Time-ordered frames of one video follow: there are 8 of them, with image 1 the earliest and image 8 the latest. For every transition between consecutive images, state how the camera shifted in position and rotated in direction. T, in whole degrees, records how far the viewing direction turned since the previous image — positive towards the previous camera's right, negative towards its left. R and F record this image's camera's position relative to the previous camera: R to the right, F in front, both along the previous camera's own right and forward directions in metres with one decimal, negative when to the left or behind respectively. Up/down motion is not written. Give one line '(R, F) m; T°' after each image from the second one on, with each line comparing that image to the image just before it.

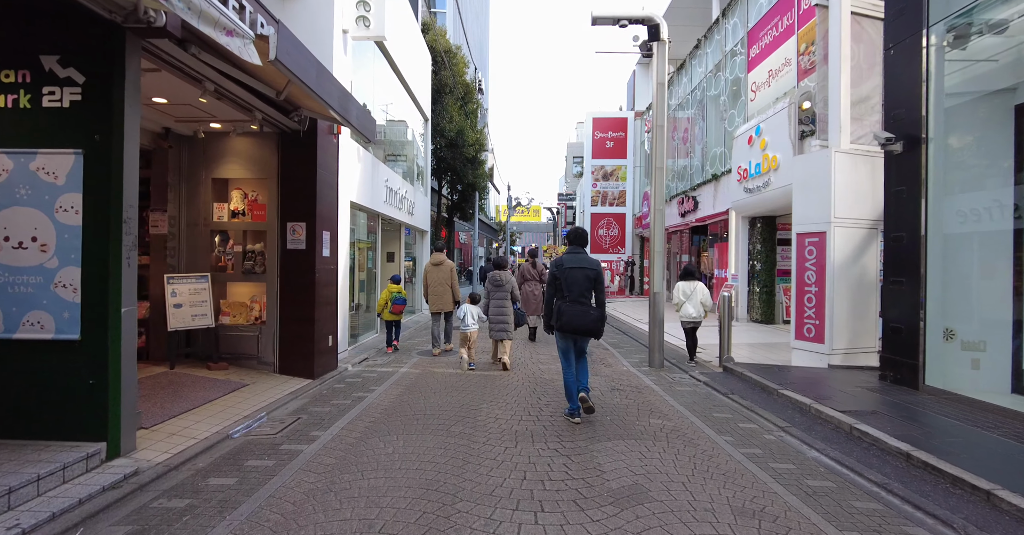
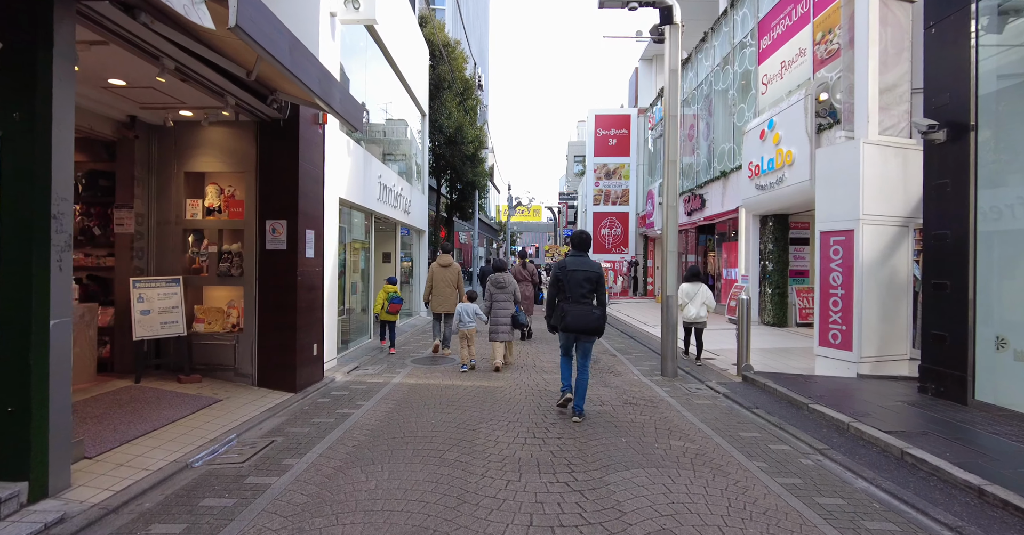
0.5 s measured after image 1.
(0.0, +0.6) m; 0°
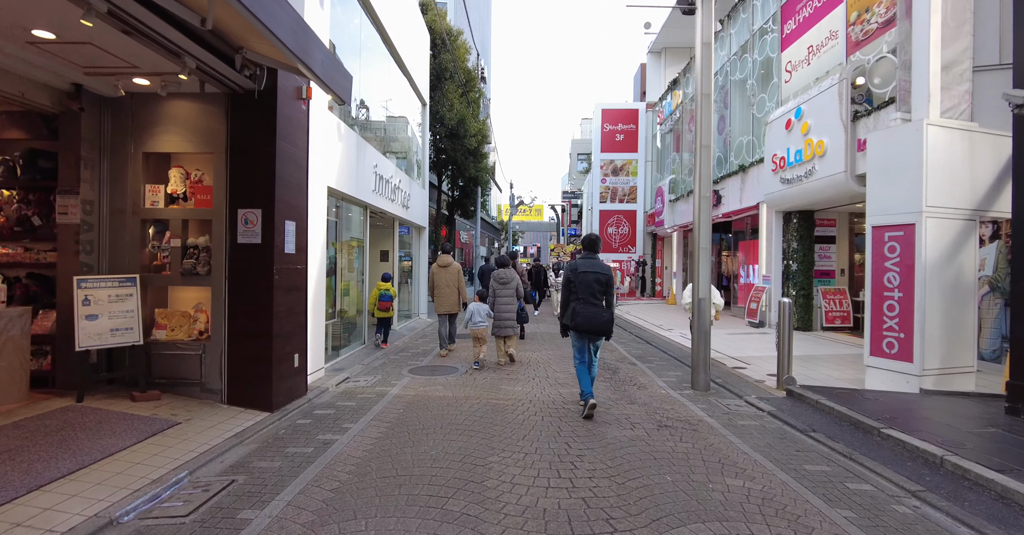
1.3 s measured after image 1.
(-0.1, +1.0) m; 0°
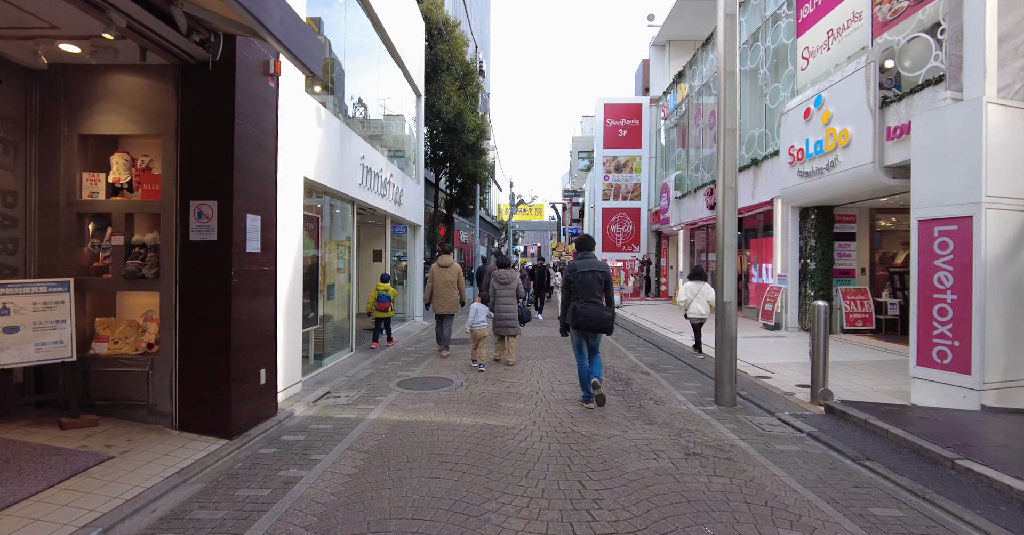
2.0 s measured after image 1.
(0.0, +0.8) m; 0°
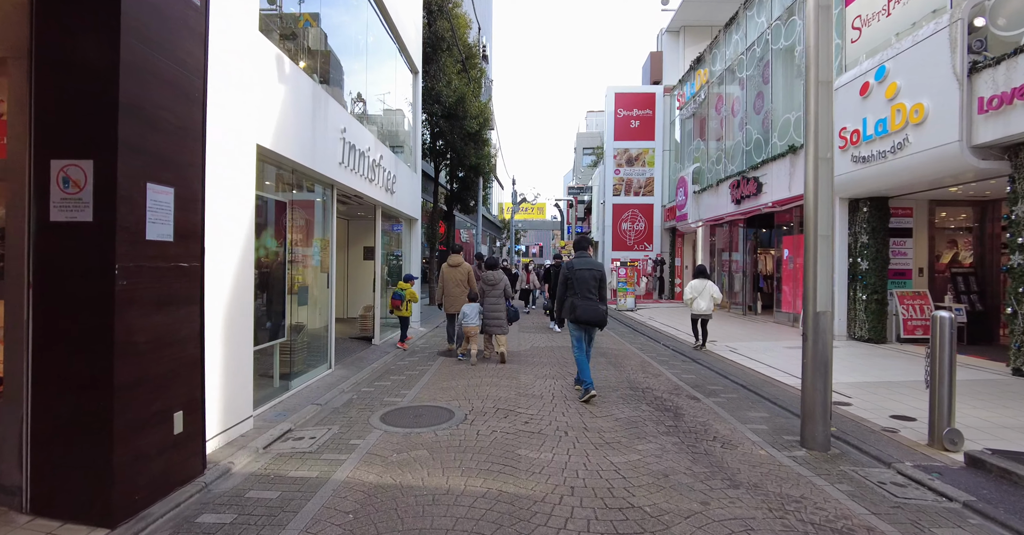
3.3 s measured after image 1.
(-0.2, +1.7) m; 0°
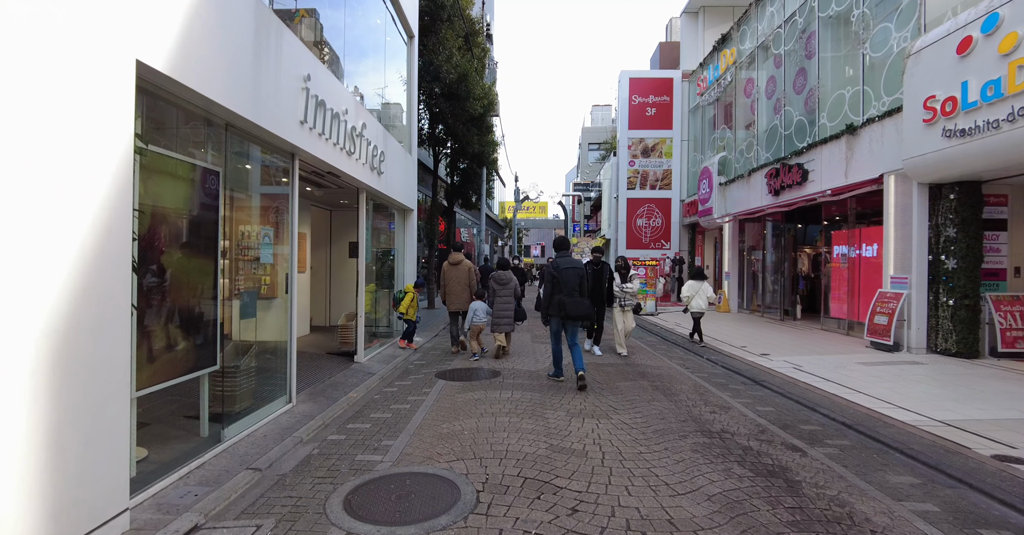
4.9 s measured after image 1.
(-0.3, +2.0) m; 0°
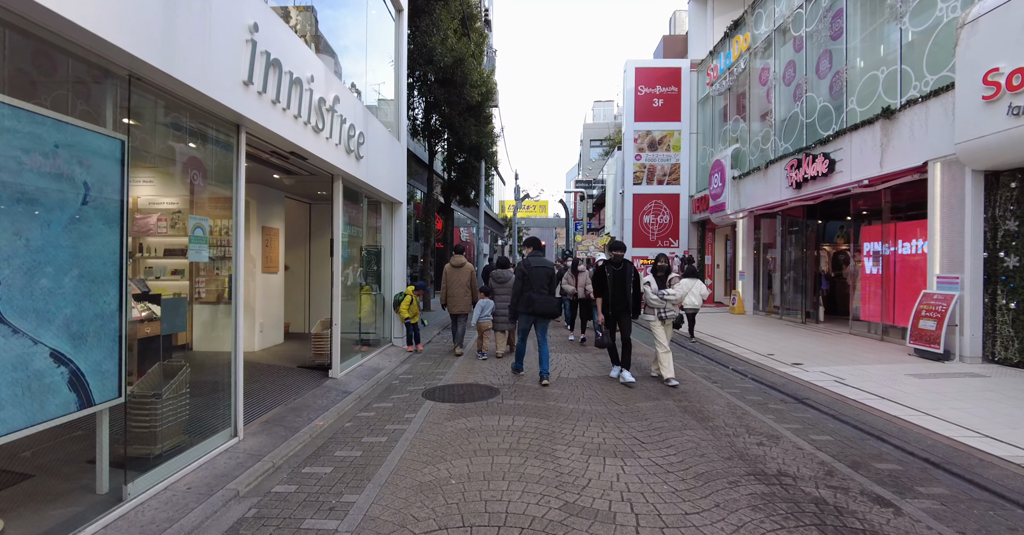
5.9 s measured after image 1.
(0.0, +1.2) m; 0°
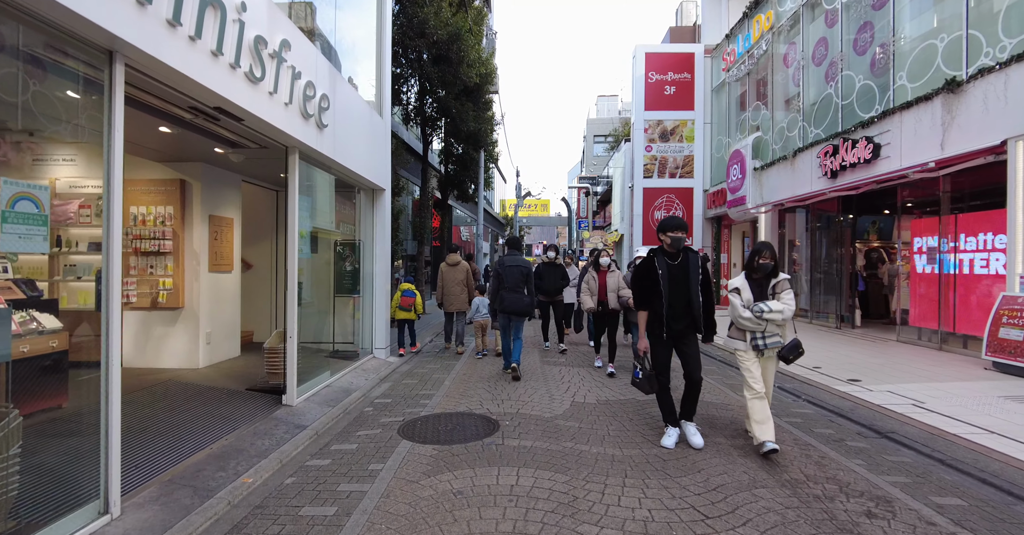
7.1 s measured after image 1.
(0.0, +1.5) m; 0°
